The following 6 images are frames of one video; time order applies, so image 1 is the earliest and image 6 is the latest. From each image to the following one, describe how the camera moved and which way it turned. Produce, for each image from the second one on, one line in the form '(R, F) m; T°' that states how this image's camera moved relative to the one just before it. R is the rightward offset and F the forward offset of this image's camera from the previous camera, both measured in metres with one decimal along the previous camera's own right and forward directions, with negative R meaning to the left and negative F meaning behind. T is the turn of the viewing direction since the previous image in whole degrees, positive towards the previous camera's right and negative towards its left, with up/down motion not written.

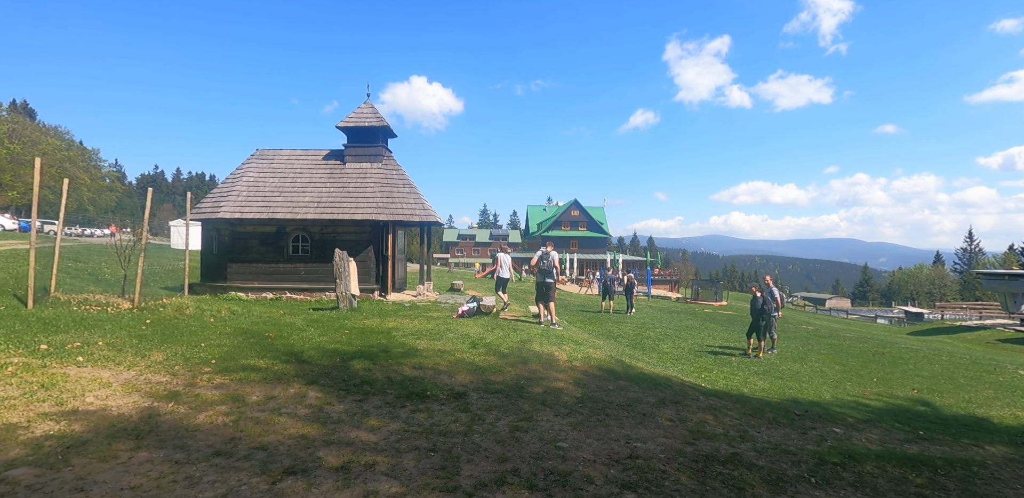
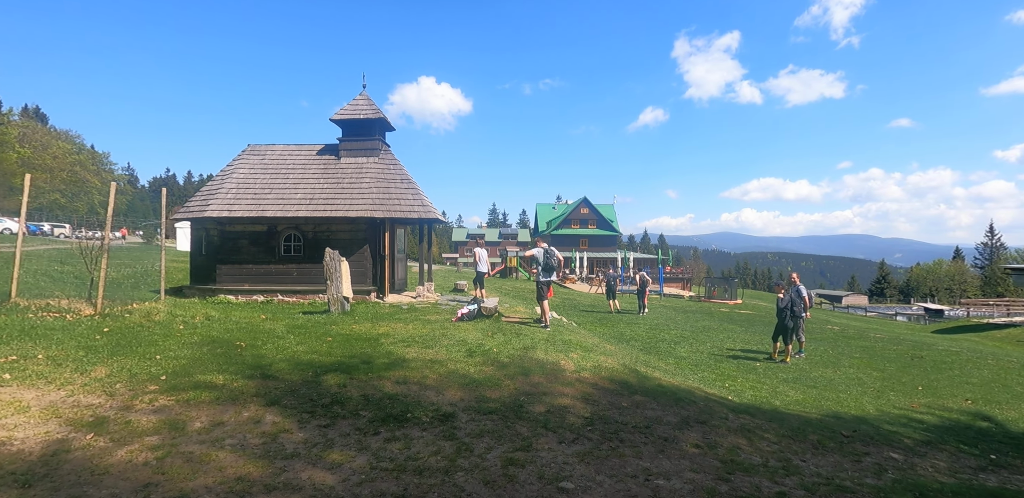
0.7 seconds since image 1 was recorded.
(+0.2, +1.0) m; -1°
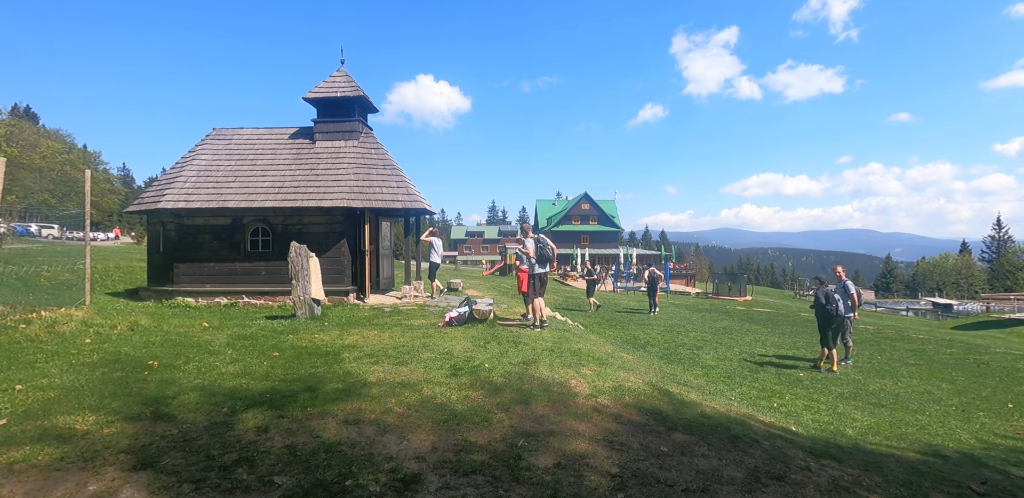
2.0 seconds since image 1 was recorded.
(+0.1, +1.8) m; 0°
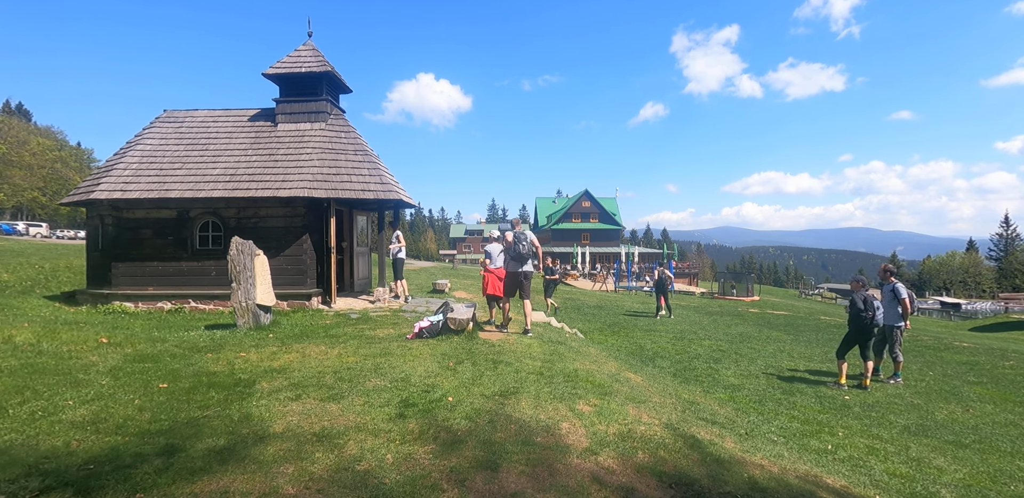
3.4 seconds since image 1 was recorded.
(+0.3, +1.7) m; 0°
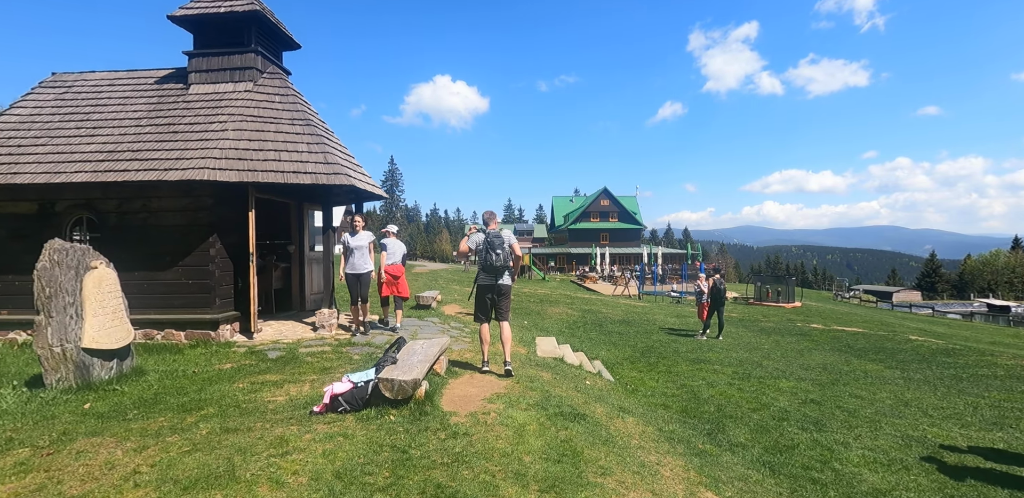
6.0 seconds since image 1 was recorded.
(+0.4, +3.6) m; -2°
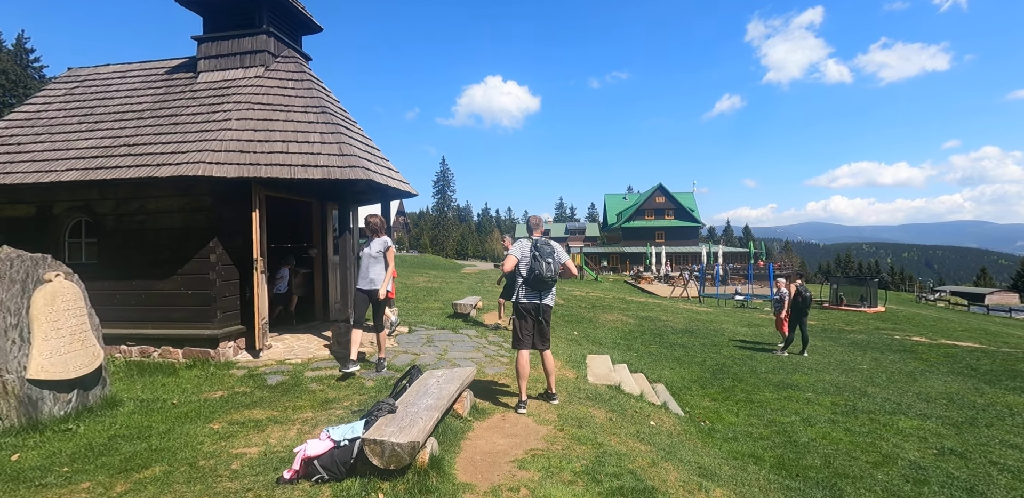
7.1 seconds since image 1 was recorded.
(+0.1, +1.5) m; -6°
